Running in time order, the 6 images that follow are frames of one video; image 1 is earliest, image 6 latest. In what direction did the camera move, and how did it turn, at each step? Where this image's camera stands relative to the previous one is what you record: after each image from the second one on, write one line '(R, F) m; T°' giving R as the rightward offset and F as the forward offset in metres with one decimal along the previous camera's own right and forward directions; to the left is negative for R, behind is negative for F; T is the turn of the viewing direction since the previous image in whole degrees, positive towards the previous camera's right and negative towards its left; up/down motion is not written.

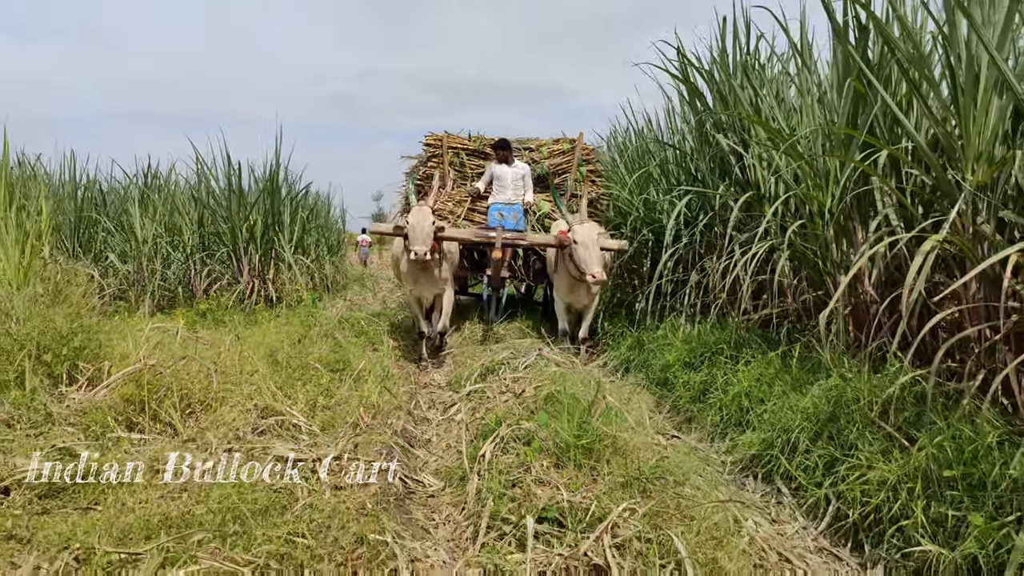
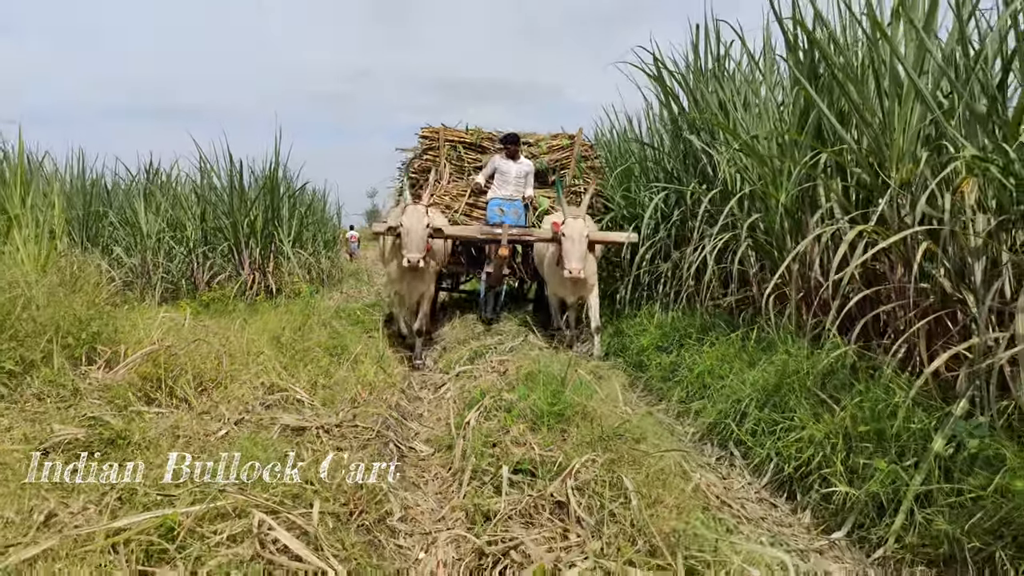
(+0.1, -0.4) m; 0°
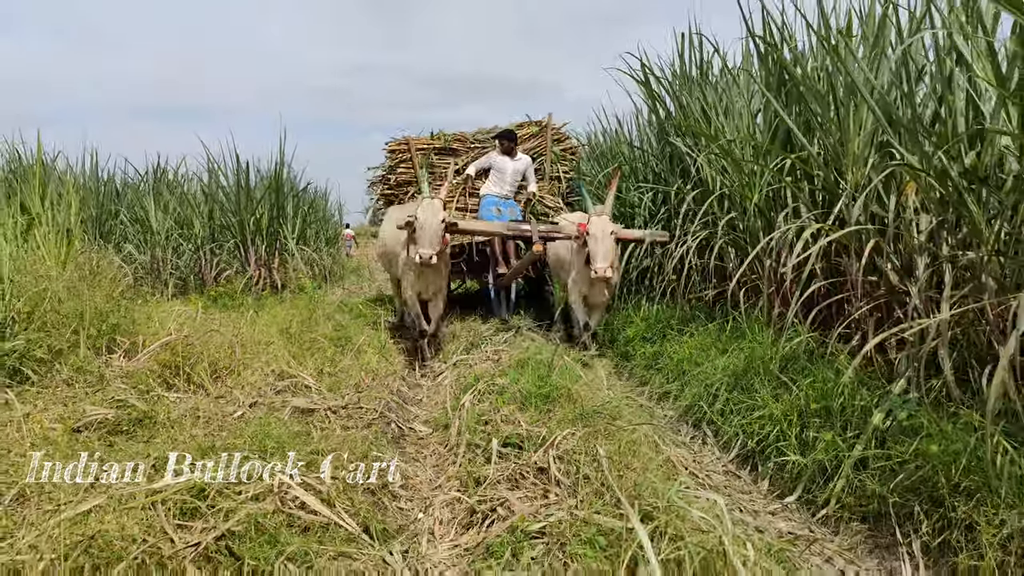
(0.0, -0.4) m; 0°
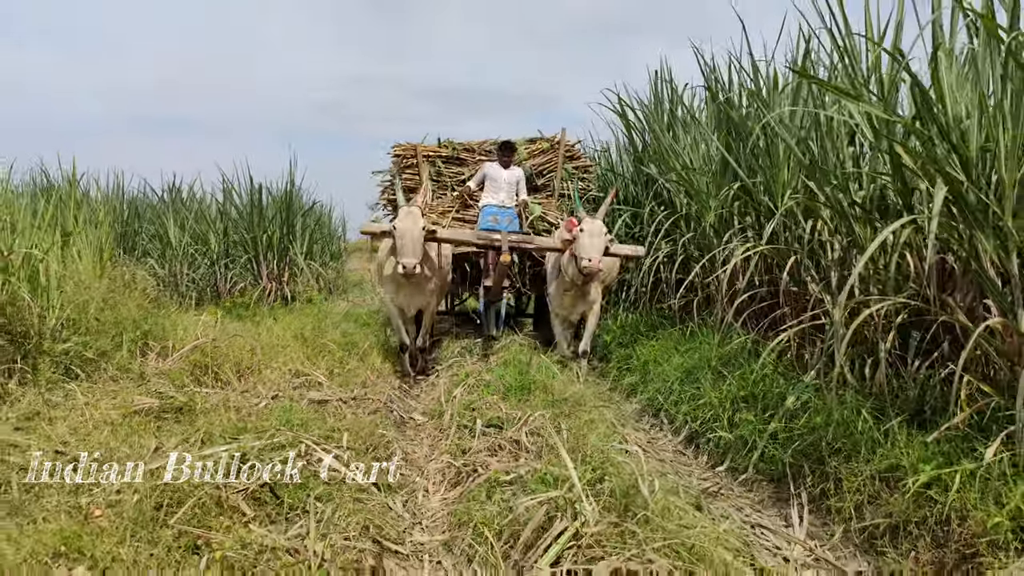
(+0.1, -0.7) m; 0°
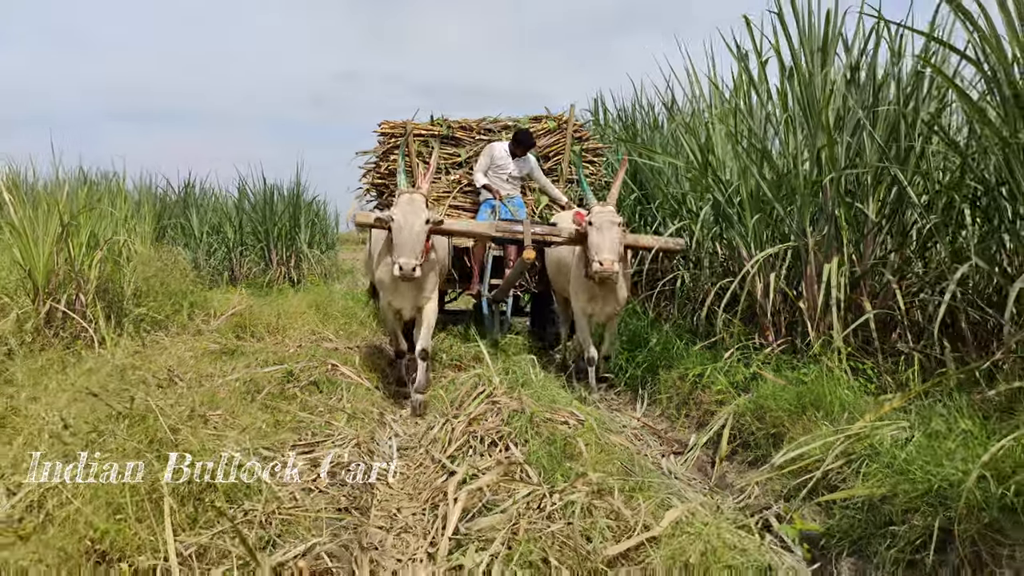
(+0.2, -1.9) m; +1°
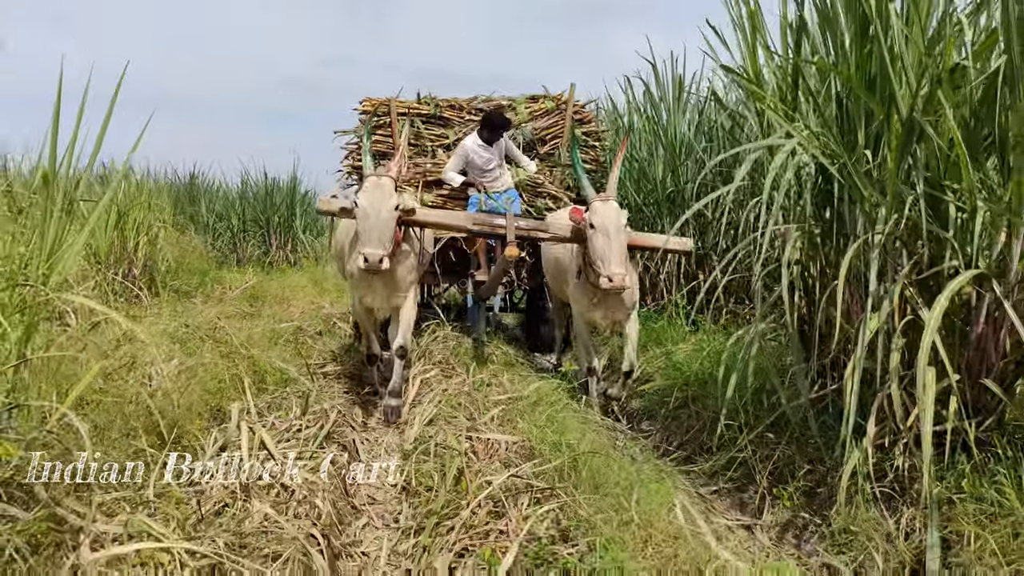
(+0.3, -1.8) m; +1°
